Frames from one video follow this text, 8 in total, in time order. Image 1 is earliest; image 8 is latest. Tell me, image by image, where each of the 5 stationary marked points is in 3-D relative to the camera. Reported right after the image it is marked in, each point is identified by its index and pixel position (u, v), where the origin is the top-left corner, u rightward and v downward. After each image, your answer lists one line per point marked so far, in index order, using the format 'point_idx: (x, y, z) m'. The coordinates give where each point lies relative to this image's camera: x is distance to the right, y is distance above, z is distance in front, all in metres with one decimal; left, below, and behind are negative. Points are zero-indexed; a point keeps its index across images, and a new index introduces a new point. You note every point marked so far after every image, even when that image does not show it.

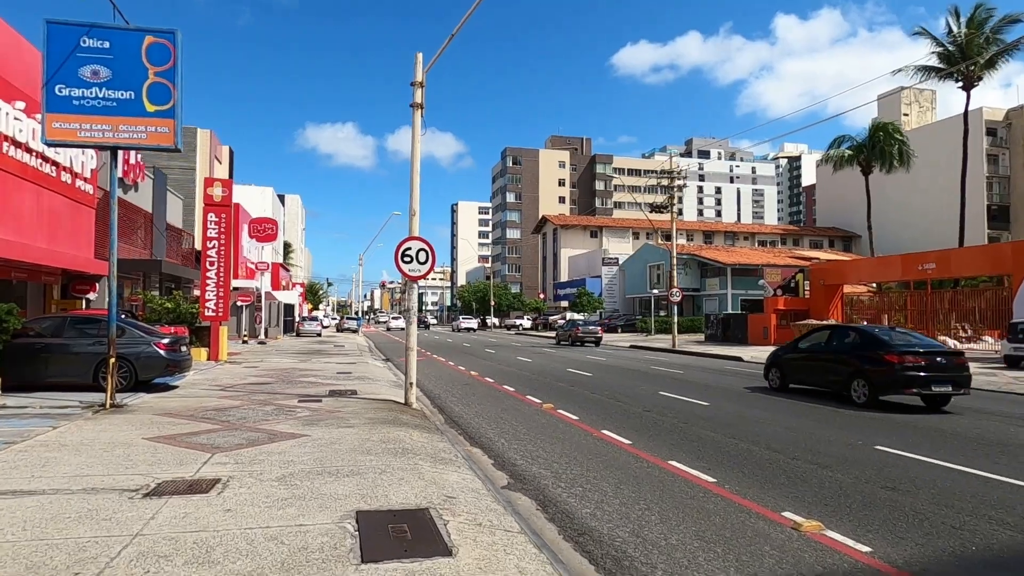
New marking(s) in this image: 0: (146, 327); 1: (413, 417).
0: (-8.2, -0.9, +14.9) m
1: (-1.8, -2.3, +12.0) m
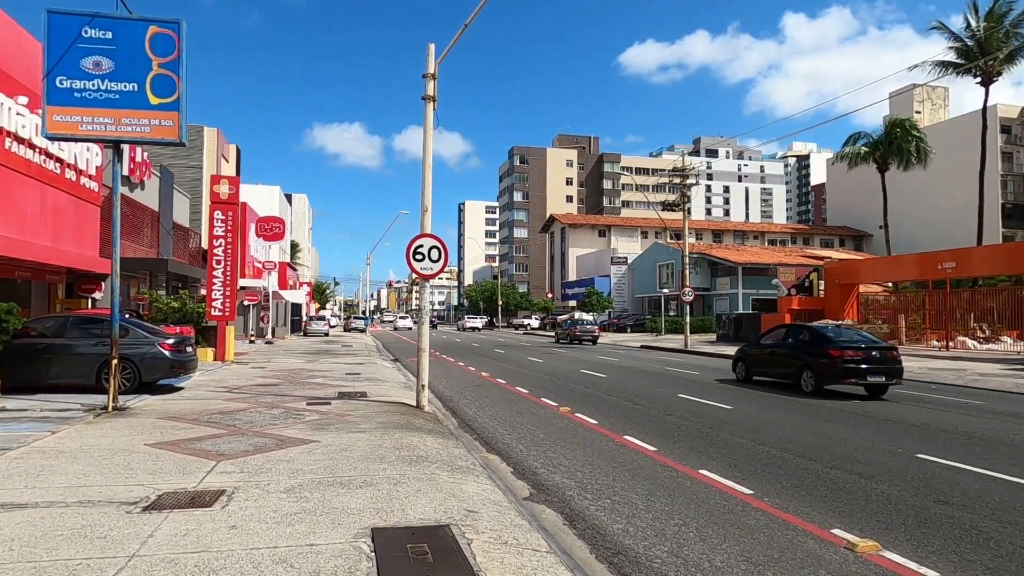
0: (-7.9, -0.9, +14.5) m
1: (-1.5, -2.3, +11.5) m
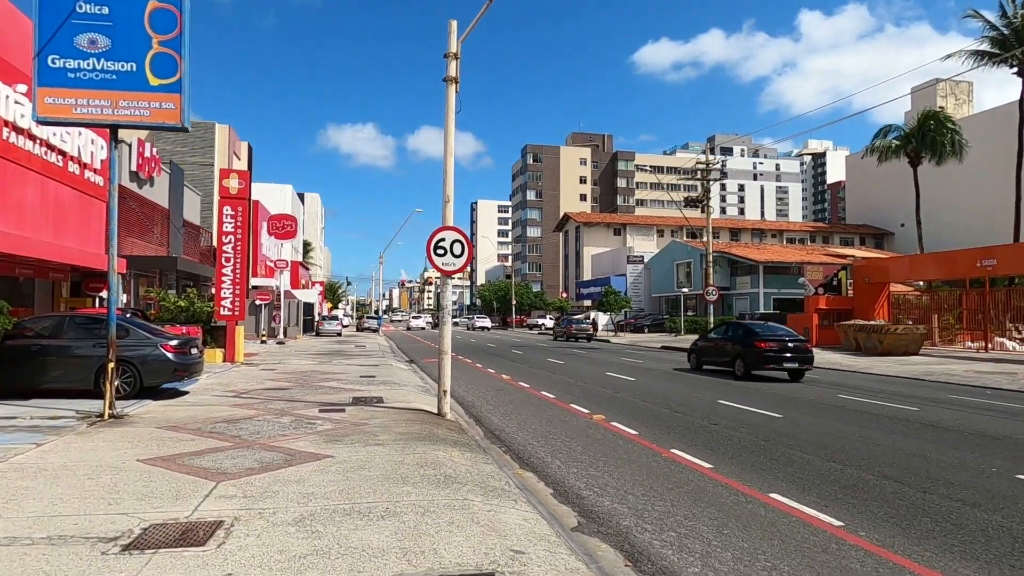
0: (-7.4, -0.8, +13.6) m
1: (-1.0, -2.3, +10.5) m
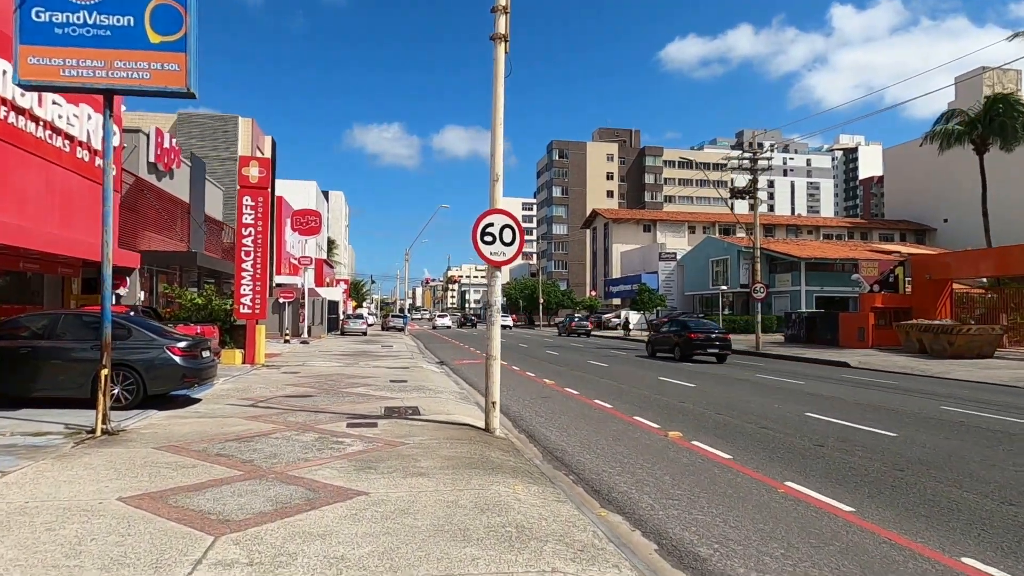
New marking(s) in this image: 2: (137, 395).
0: (-6.4, -0.7, +12.0) m
1: (-0.1, -2.2, +8.7) m
2: (-6.3, -1.8, +11.1) m
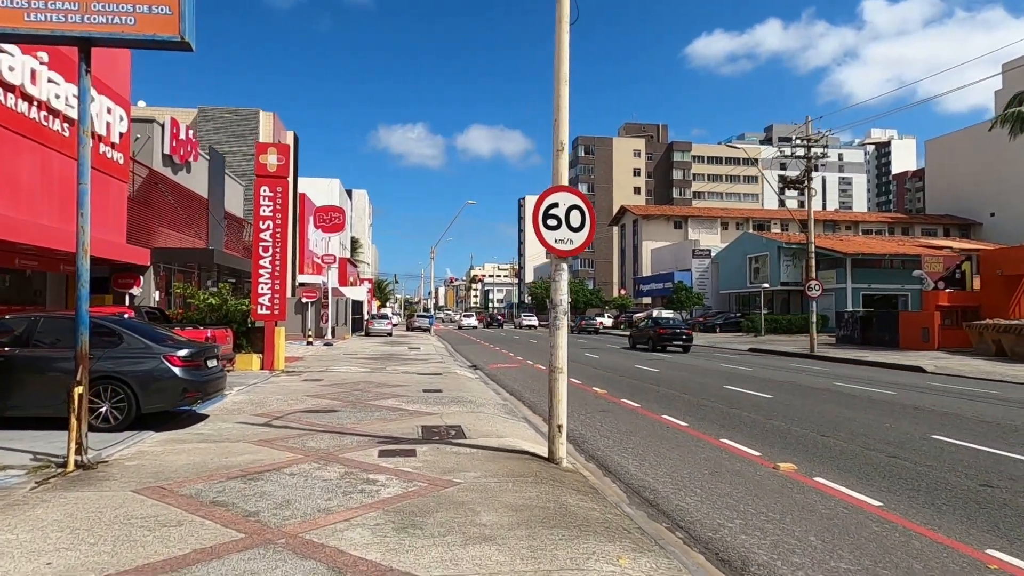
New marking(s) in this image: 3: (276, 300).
0: (-5.4, -0.7, +10.2) m
1: (+0.7, -2.1, +6.6) m
2: (-5.4, -1.8, +9.3) m
3: (-6.8, -0.3, +19.1) m
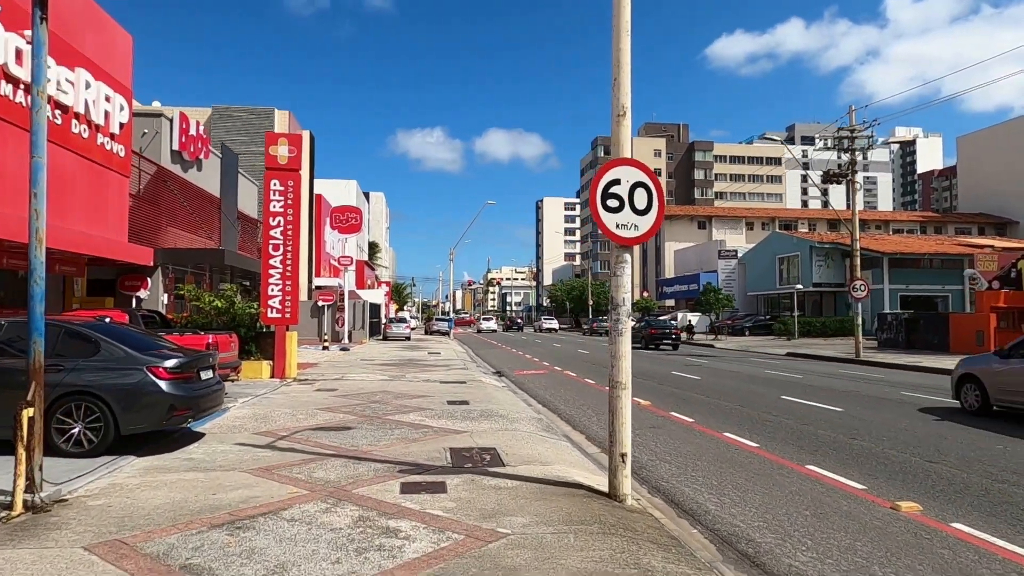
0: (-4.9, -0.7, +8.7) m
1: (+1.2, -2.1, +5.1) m
2: (-4.8, -1.8, +7.9) m
3: (-6.0, -0.4, +17.7) m
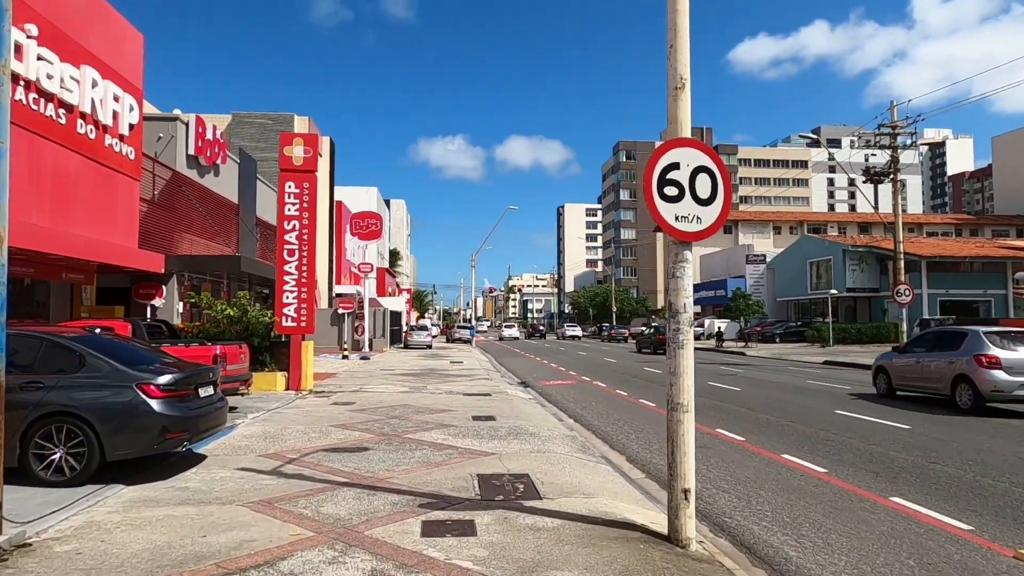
0: (-4.5, -0.8, +7.8) m
1: (+1.5, -2.1, +4.0) m
2: (-4.5, -1.8, +7.0) m
3: (-5.3, -0.6, +16.9) m
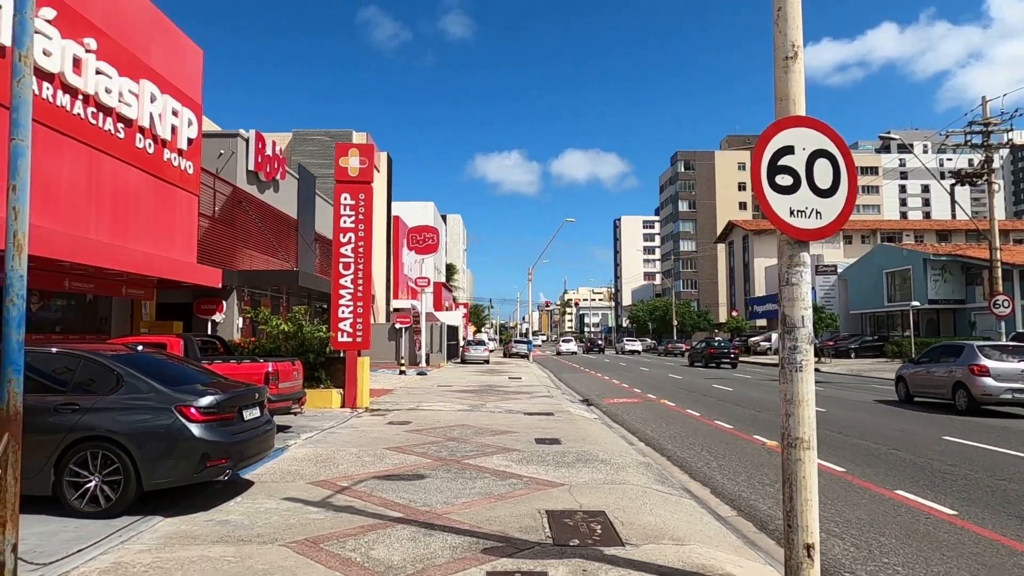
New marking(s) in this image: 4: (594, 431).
0: (-3.7, -0.9, +7.3) m
1: (+1.9, -2.1, +2.9) m
2: (-3.8, -2.0, +6.4) m
3: (-3.8, -0.9, +16.4) m
4: (+1.6, -2.8, +13.3) m
